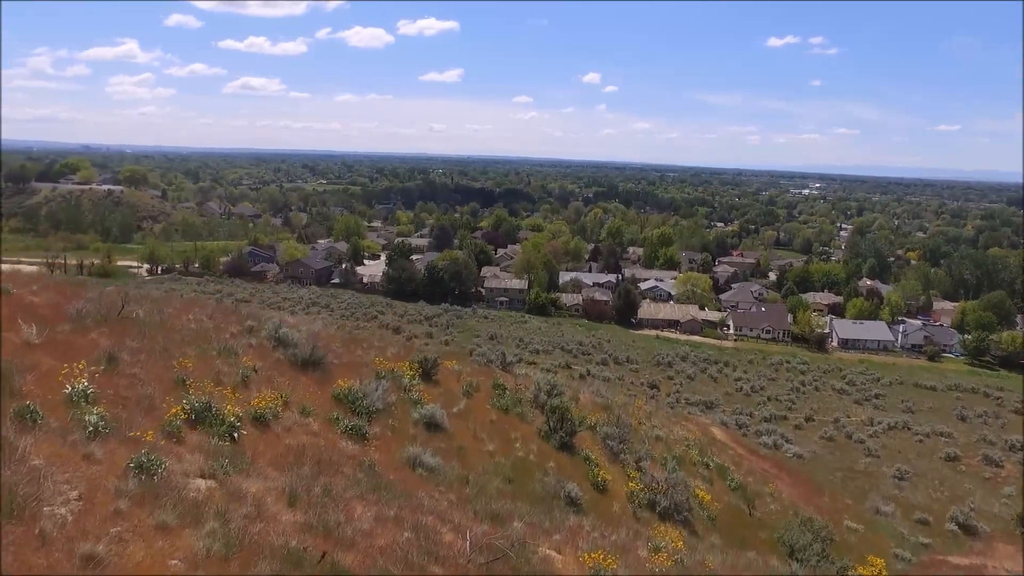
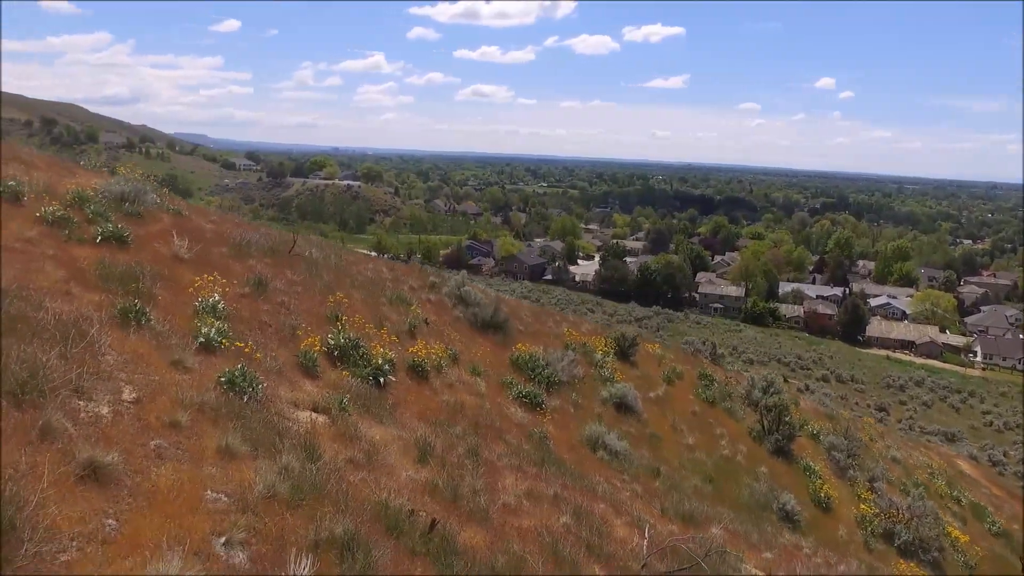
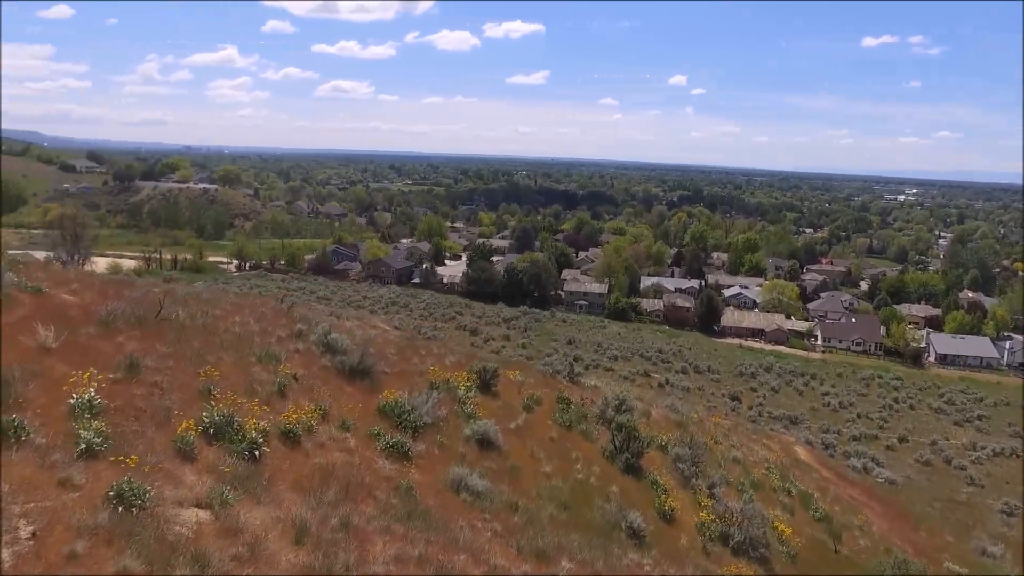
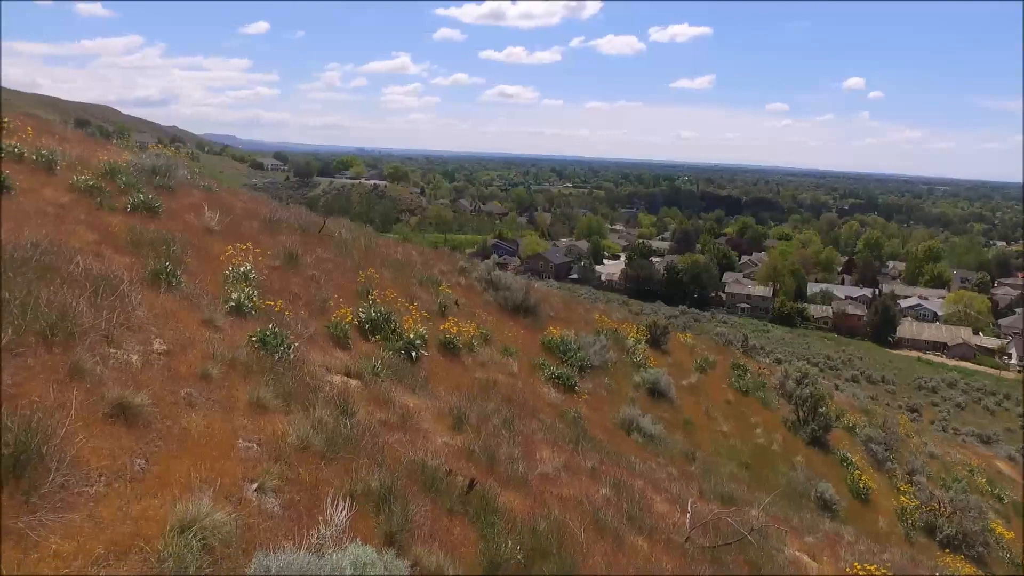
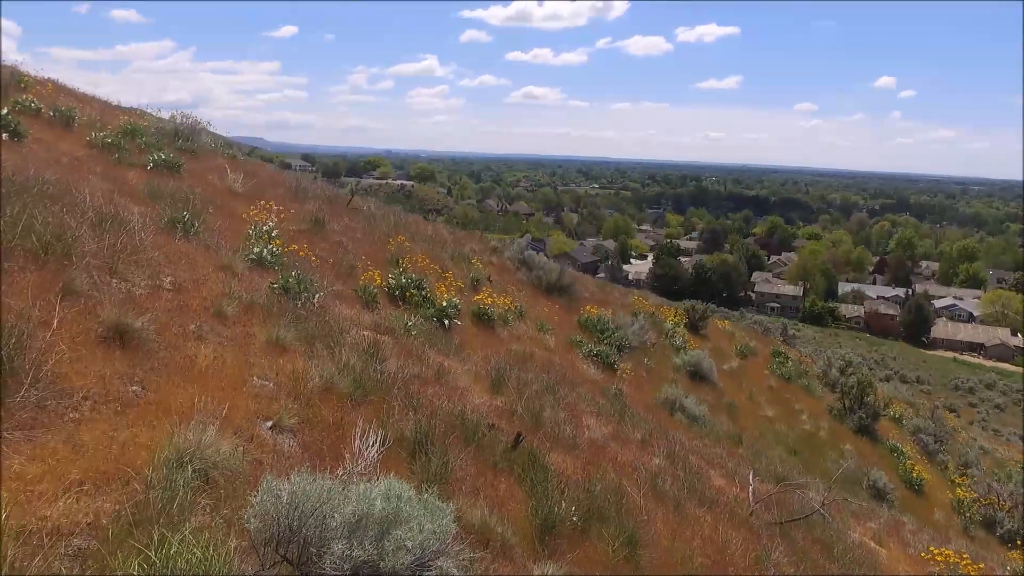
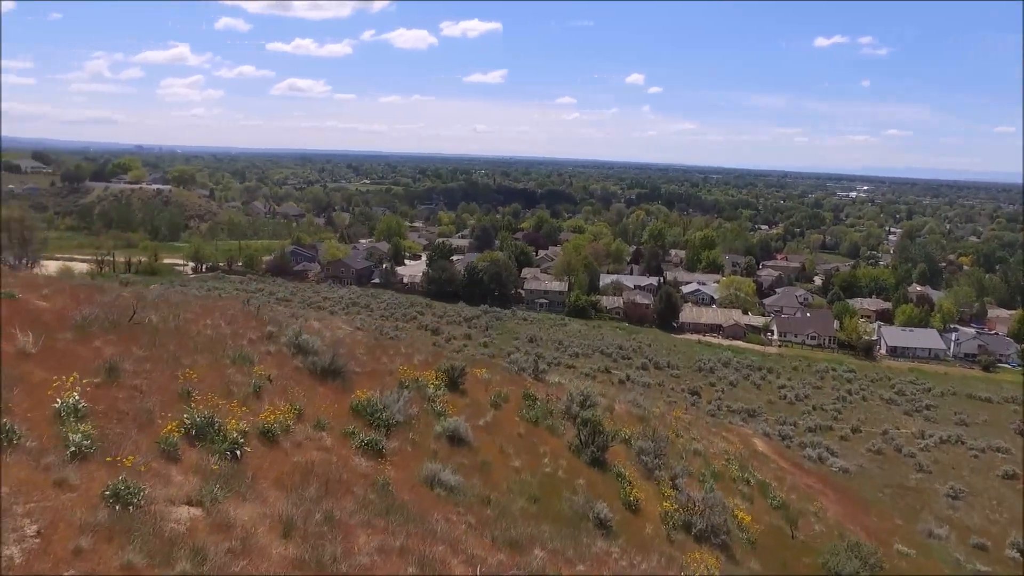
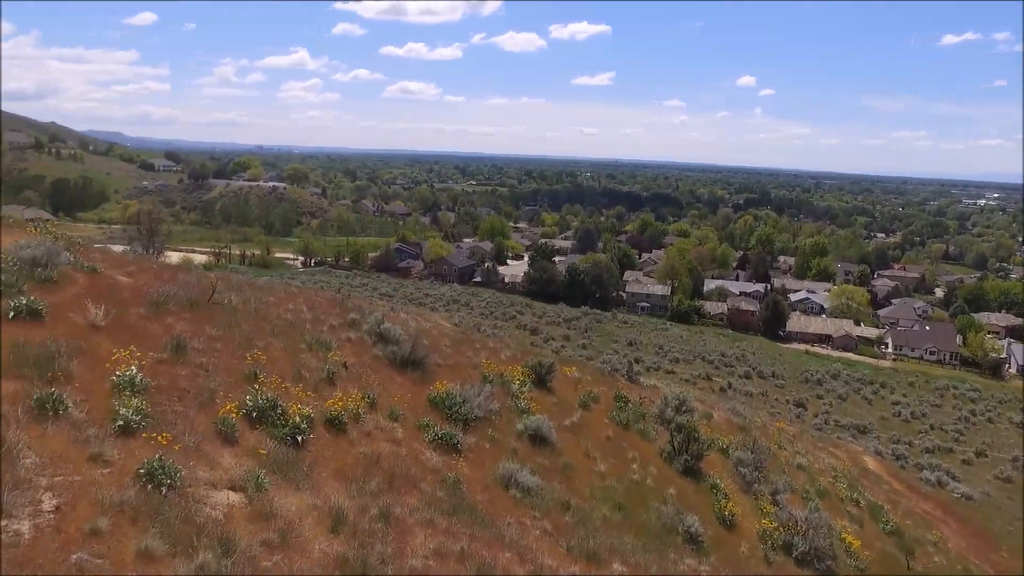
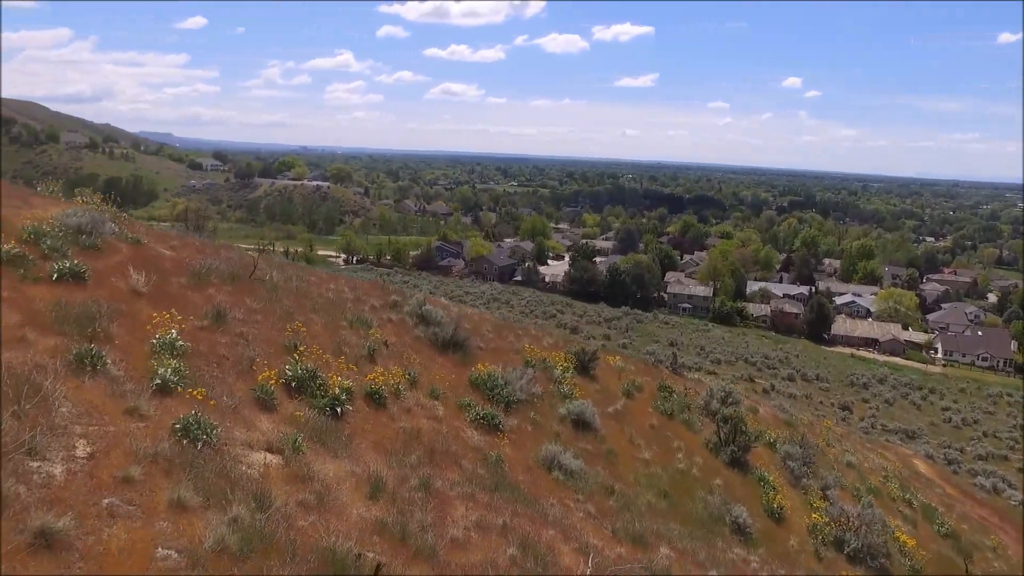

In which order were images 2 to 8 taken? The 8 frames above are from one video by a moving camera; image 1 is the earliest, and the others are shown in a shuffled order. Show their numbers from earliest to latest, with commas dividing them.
6, 3, 7, 8, 2, 4, 5
